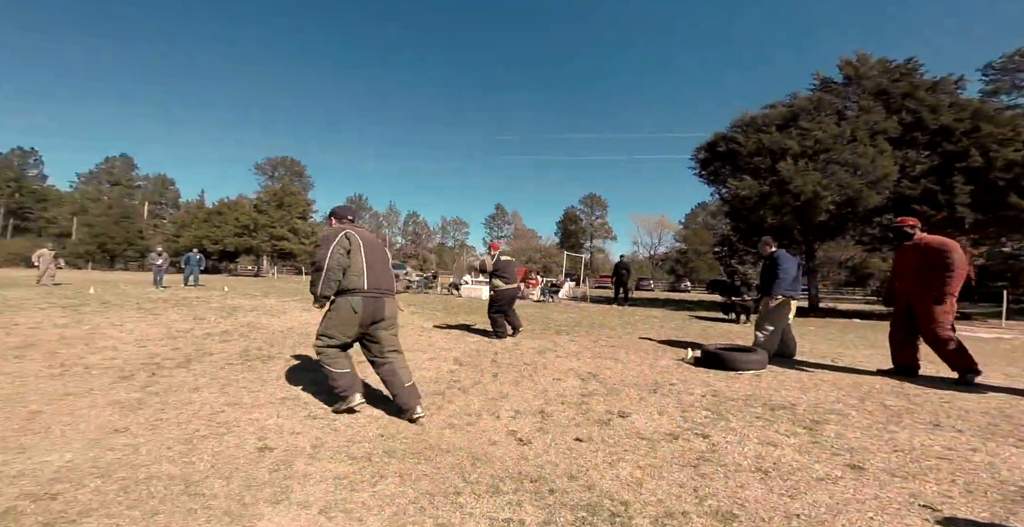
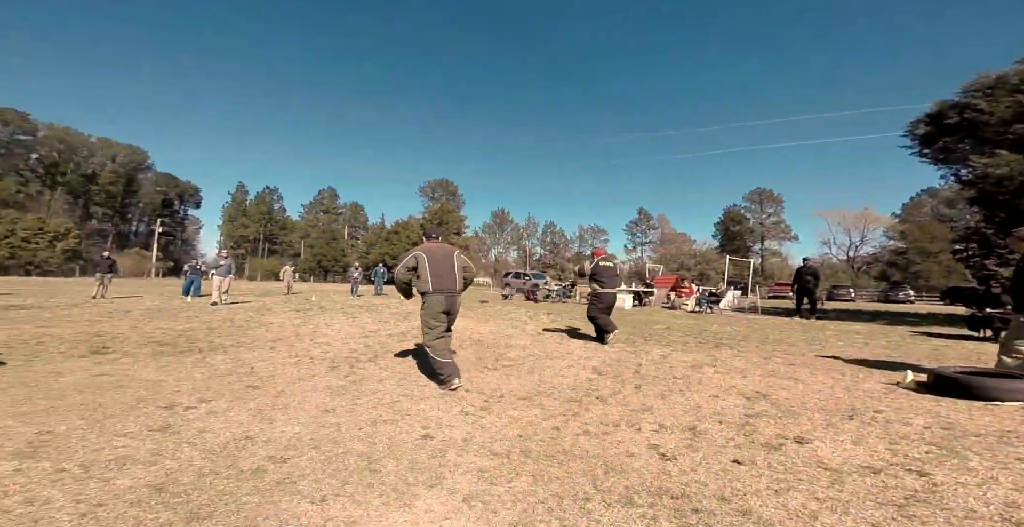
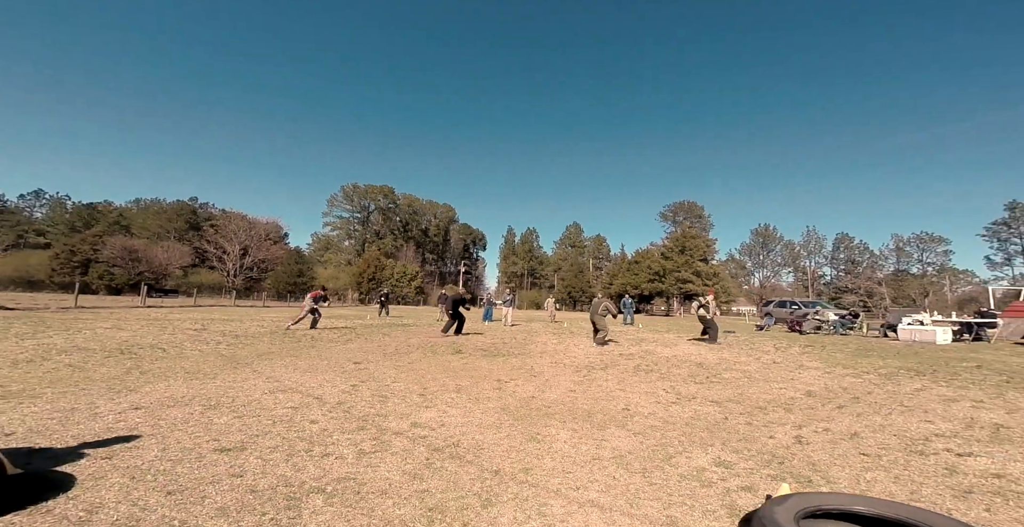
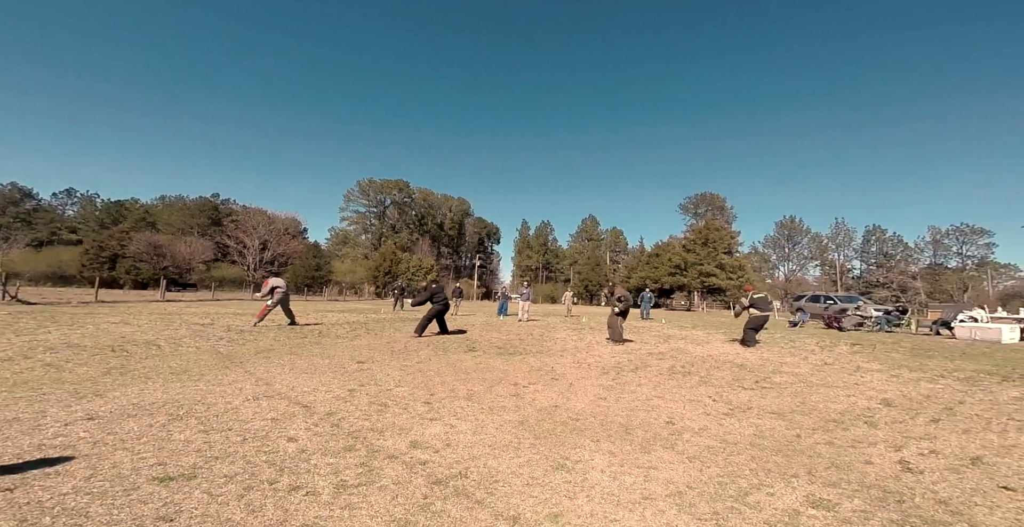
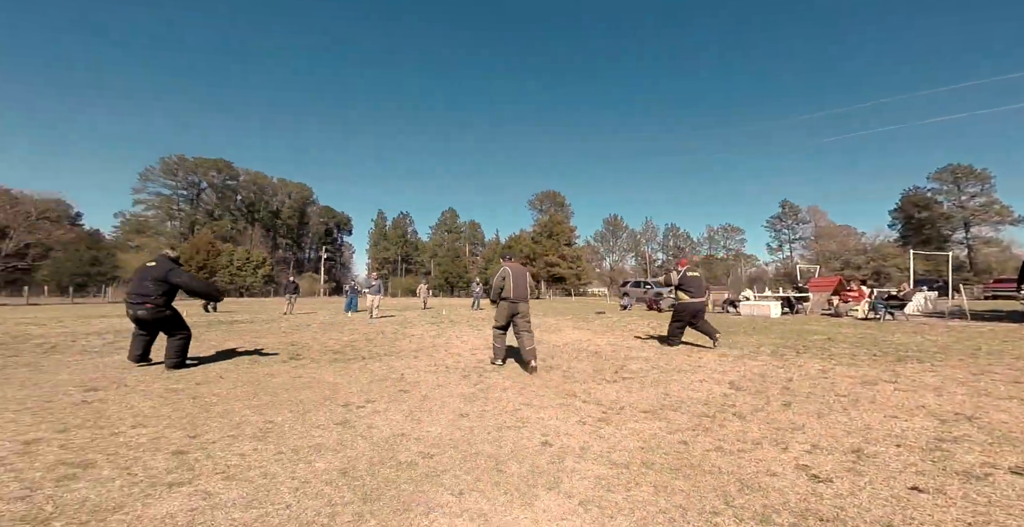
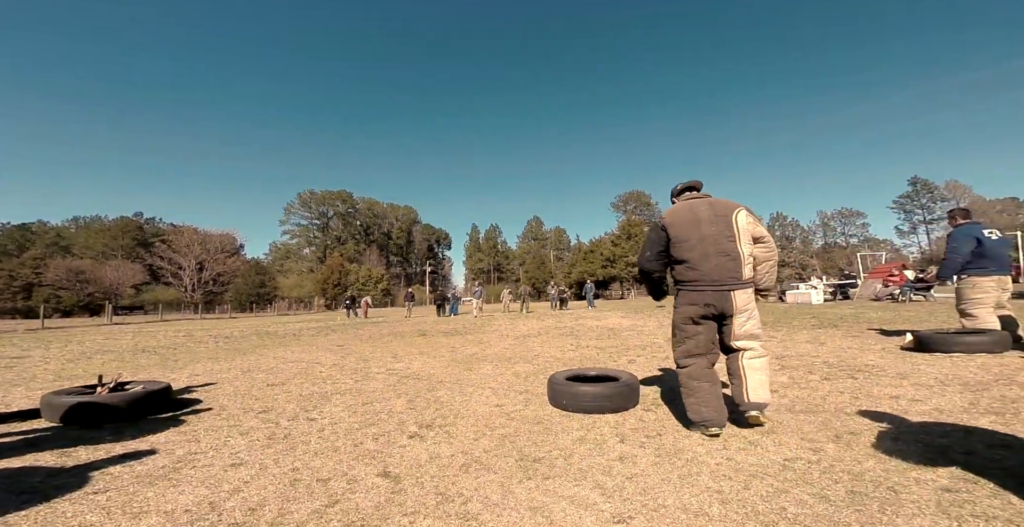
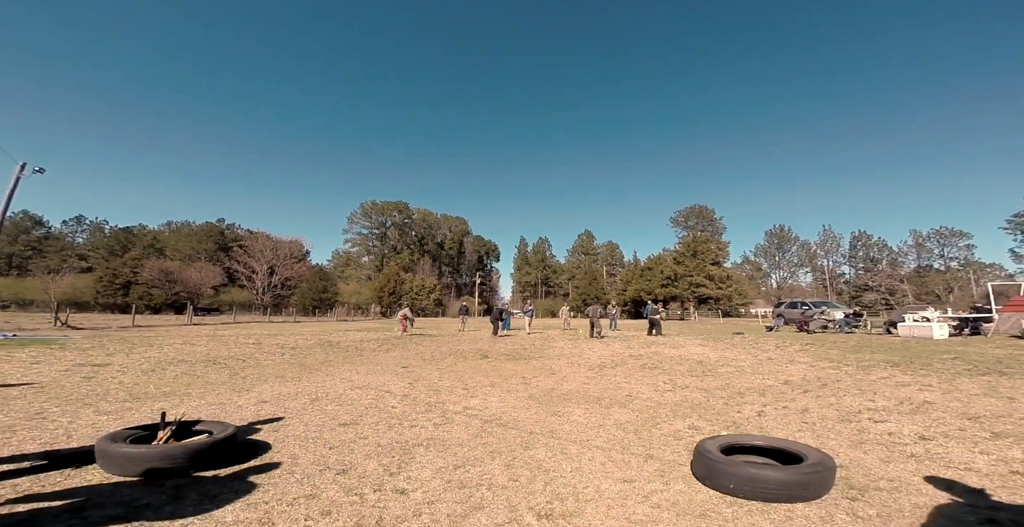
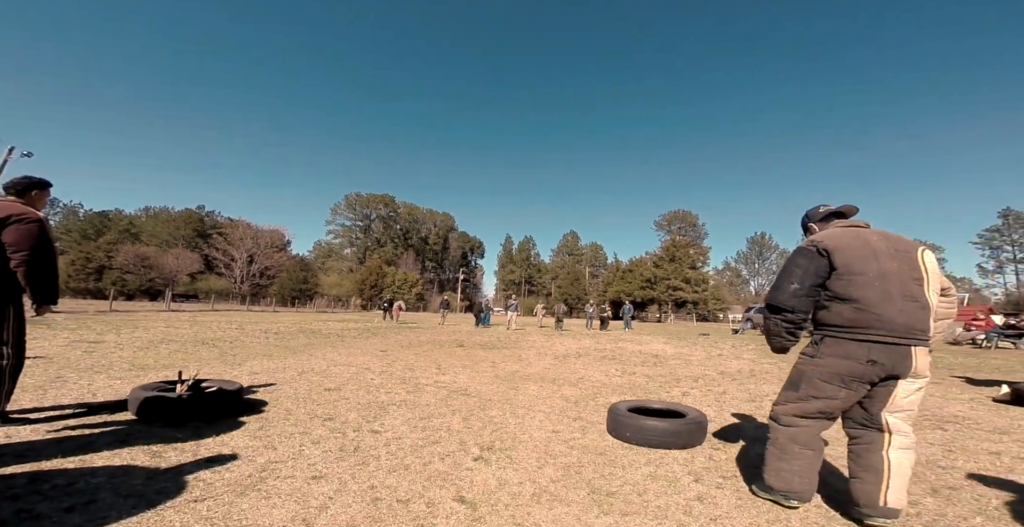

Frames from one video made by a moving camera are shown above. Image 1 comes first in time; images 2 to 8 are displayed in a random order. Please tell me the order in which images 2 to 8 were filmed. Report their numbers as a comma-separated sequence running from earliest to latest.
2, 5, 4, 3, 7, 8, 6
